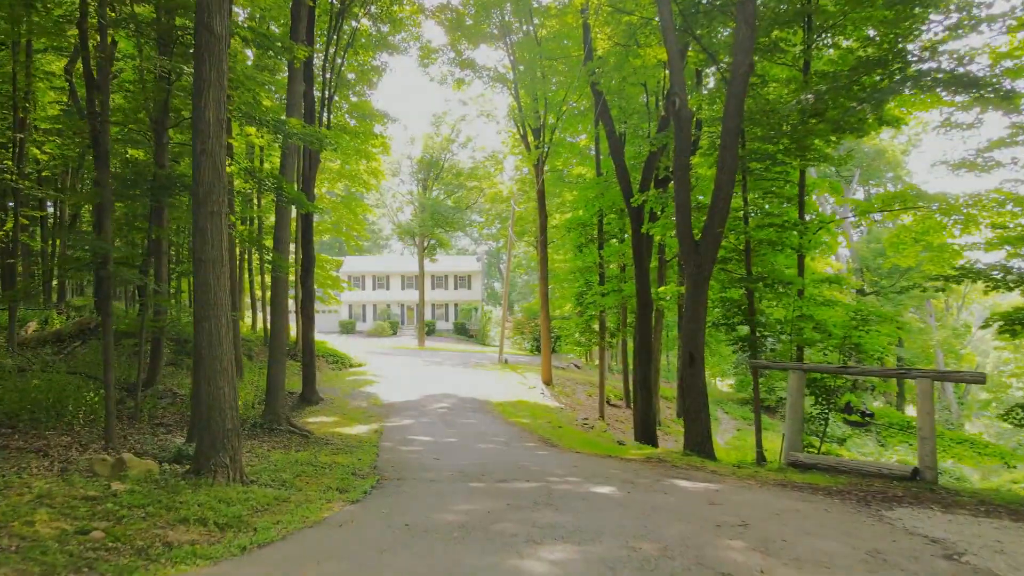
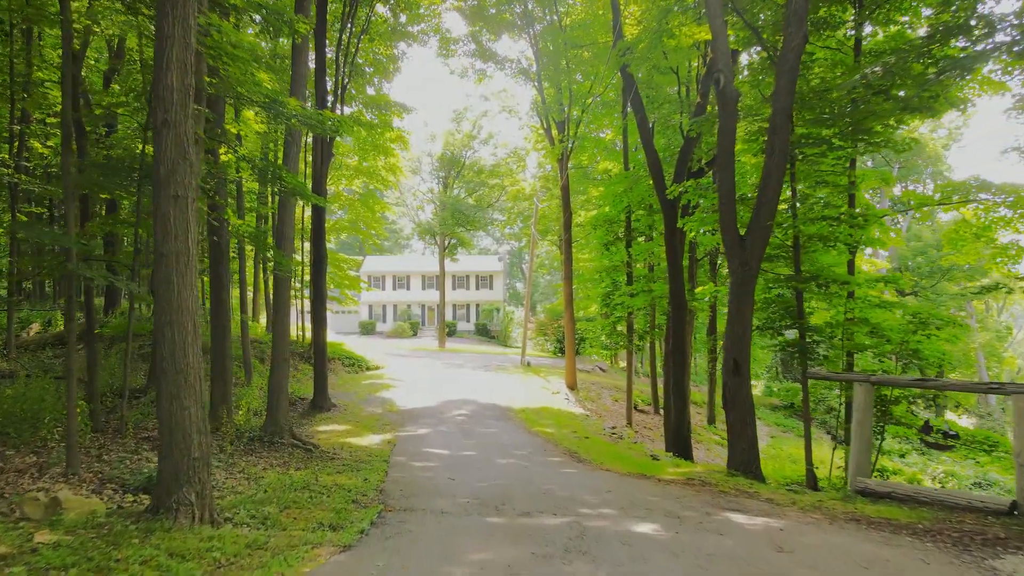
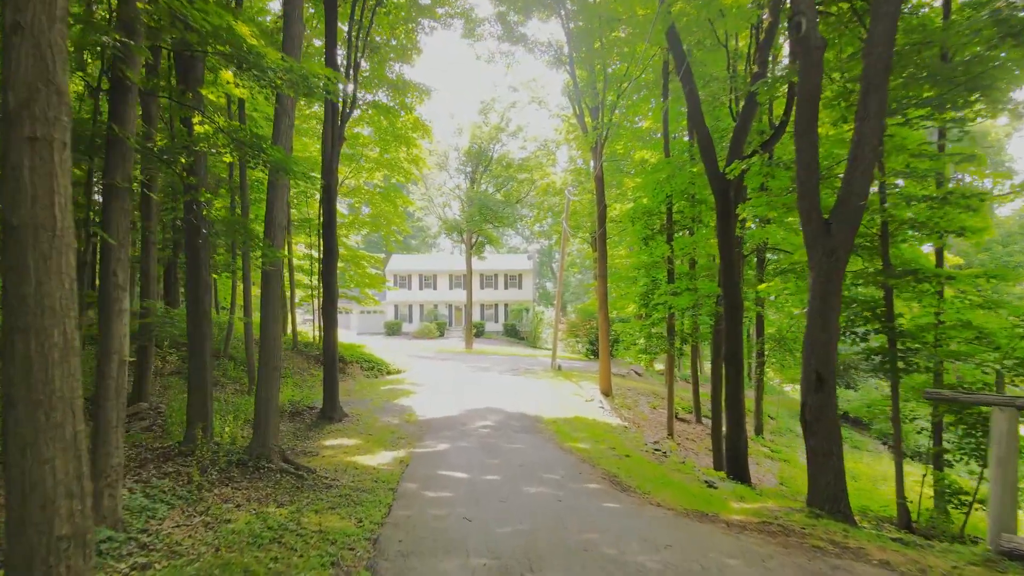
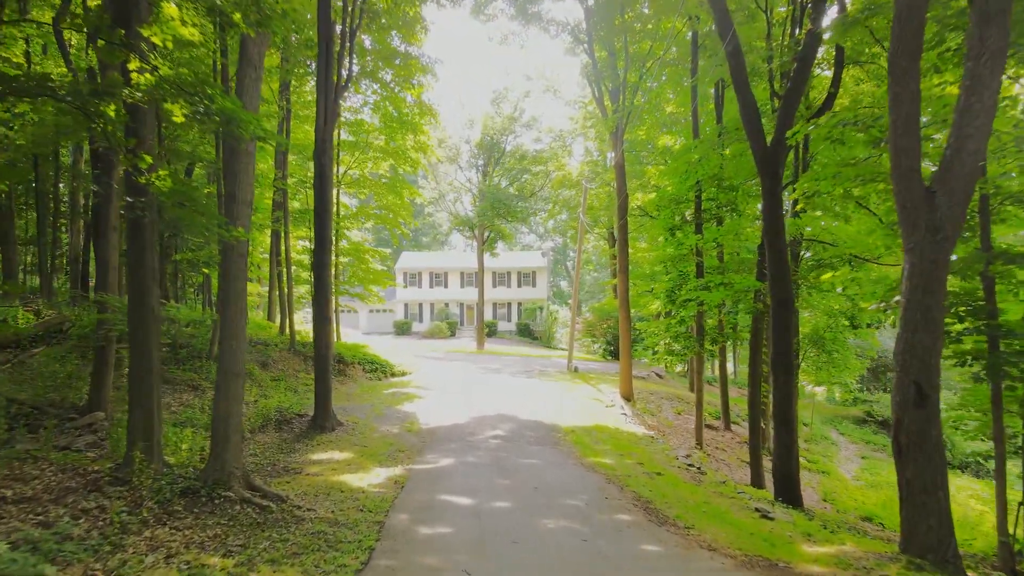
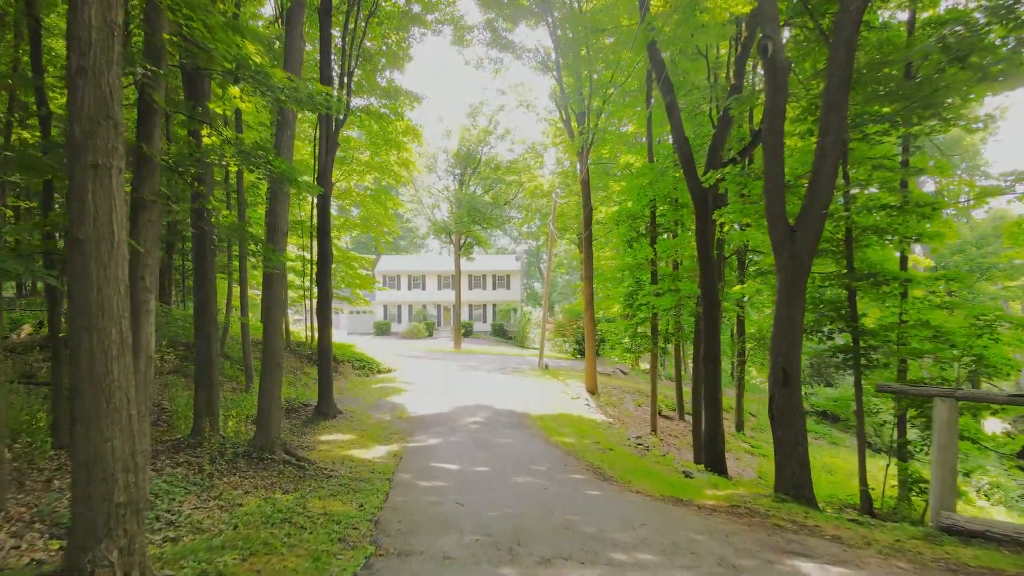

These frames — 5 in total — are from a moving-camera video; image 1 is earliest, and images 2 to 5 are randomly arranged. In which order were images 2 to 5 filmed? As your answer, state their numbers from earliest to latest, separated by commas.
2, 5, 3, 4
